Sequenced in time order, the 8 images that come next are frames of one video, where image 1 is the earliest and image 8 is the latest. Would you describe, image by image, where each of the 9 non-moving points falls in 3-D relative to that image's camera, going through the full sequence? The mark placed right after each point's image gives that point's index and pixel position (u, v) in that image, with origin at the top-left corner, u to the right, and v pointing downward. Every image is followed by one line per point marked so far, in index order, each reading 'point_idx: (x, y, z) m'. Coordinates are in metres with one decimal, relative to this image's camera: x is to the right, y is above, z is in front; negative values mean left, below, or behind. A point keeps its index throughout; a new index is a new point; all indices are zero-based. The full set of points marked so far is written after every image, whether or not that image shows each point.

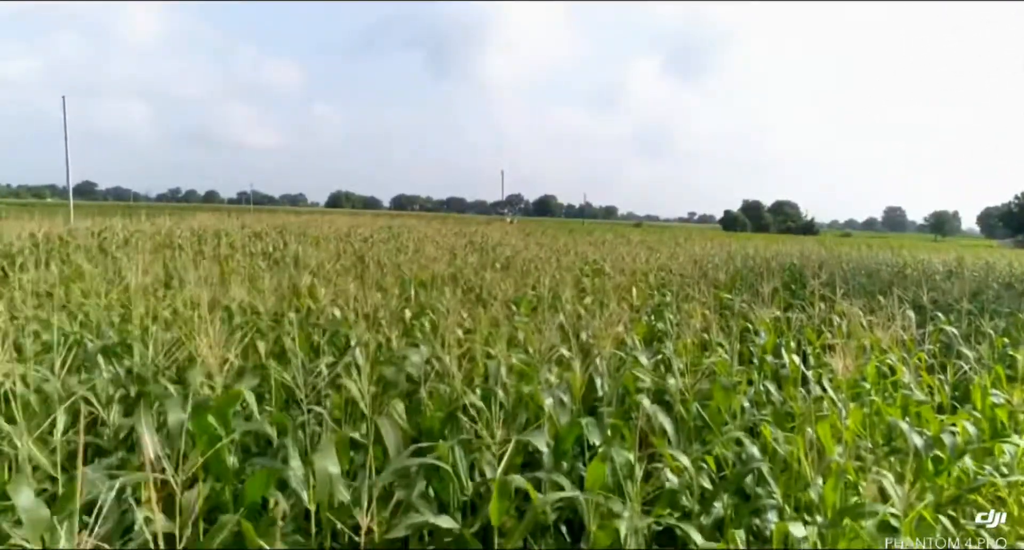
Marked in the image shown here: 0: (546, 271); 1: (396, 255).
0: (+0.3, 0.0, +5.6) m
1: (-1.4, +0.1, +6.4) m
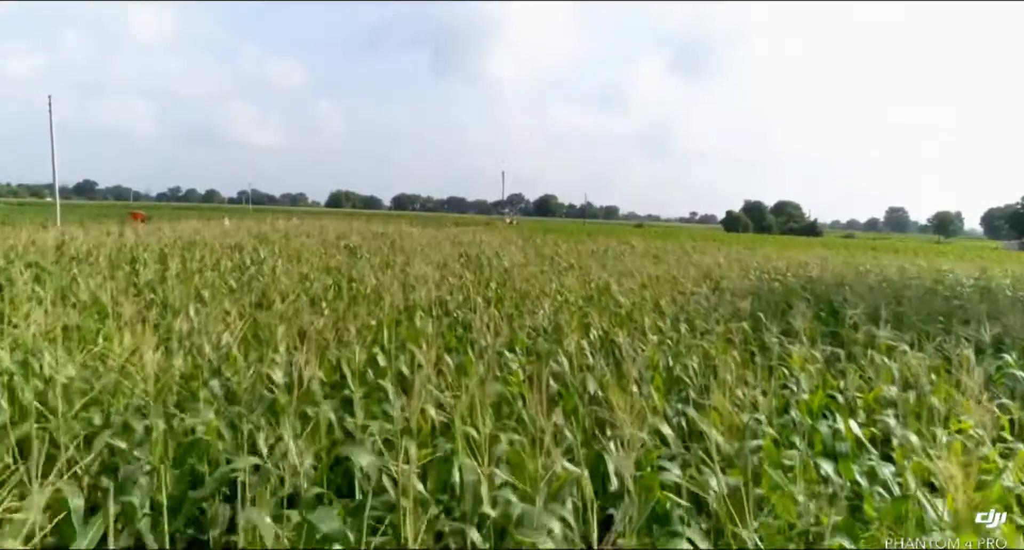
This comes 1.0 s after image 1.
0: (+0.3, -0.2, +5.0) m
1: (-1.4, -0.1, +5.8) m
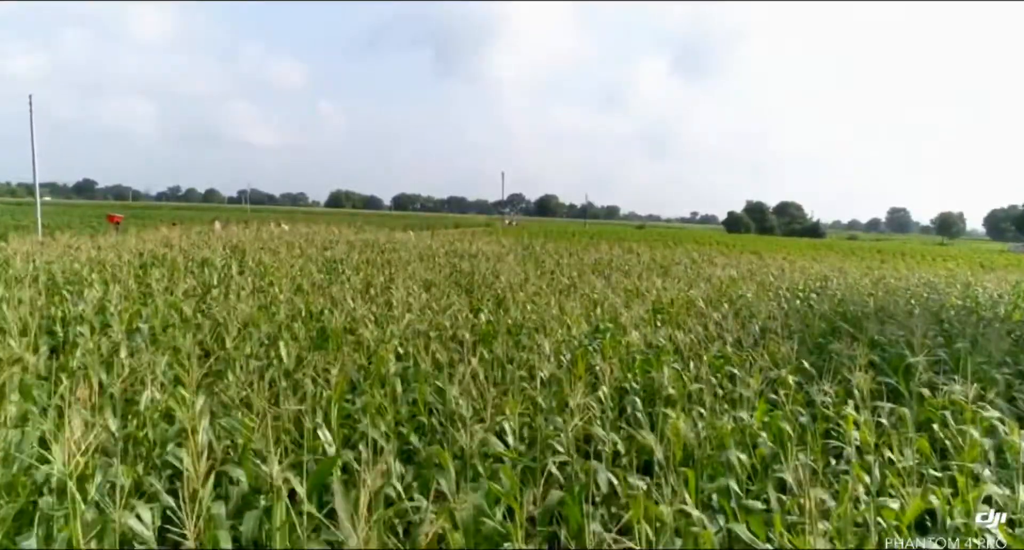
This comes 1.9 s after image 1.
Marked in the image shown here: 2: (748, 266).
0: (+0.2, -0.5, +4.4) m
1: (-1.5, -0.3, +5.1) m
2: (+4.8, +0.1, +11.1) m
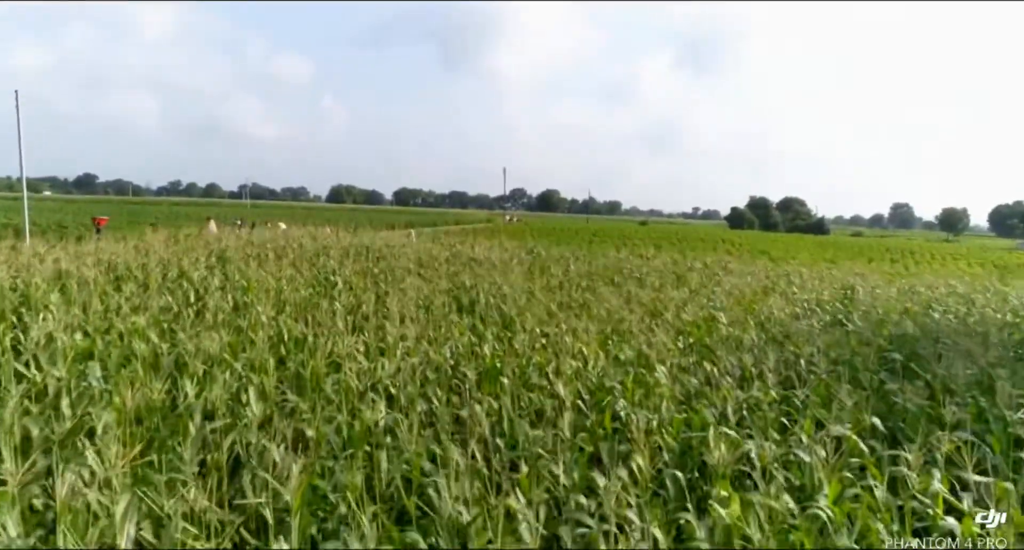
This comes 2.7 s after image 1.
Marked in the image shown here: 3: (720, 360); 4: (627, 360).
0: (+0.3, -0.7, +3.8) m
1: (-1.4, -0.5, +4.6) m
2: (+4.9, 0.0, +10.5) m
3: (+1.6, -0.6, +4.1) m
4: (+0.9, -0.6, +4.1) m
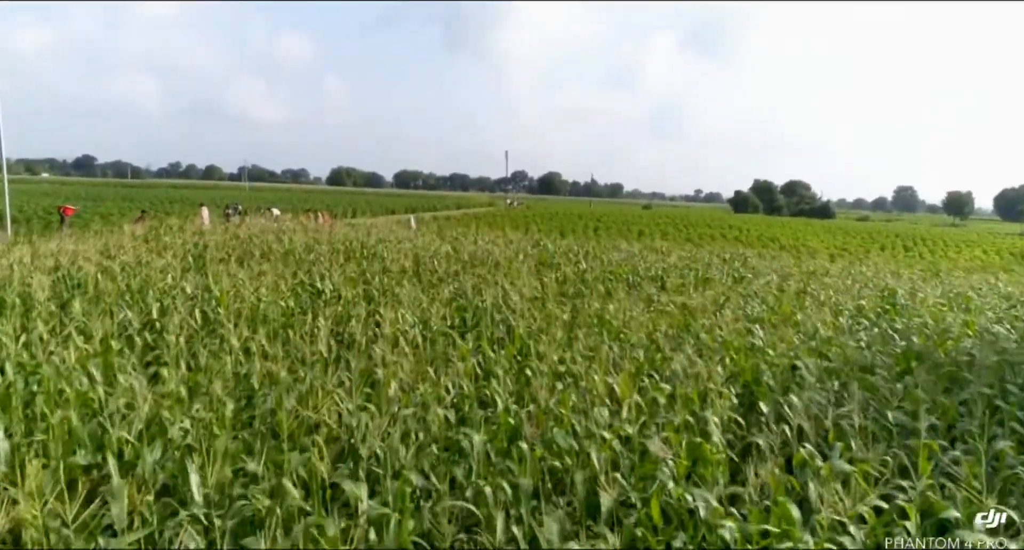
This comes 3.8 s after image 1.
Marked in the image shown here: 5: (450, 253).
0: (+0.4, -0.8, +3.1) m
1: (-1.3, -0.6, +3.9) m
2: (+5.0, 0.0, +9.8) m
3: (+1.7, -0.8, +3.3) m
4: (+1.0, -0.8, +3.3) m
5: (-1.1, +0.4, +9.3) m
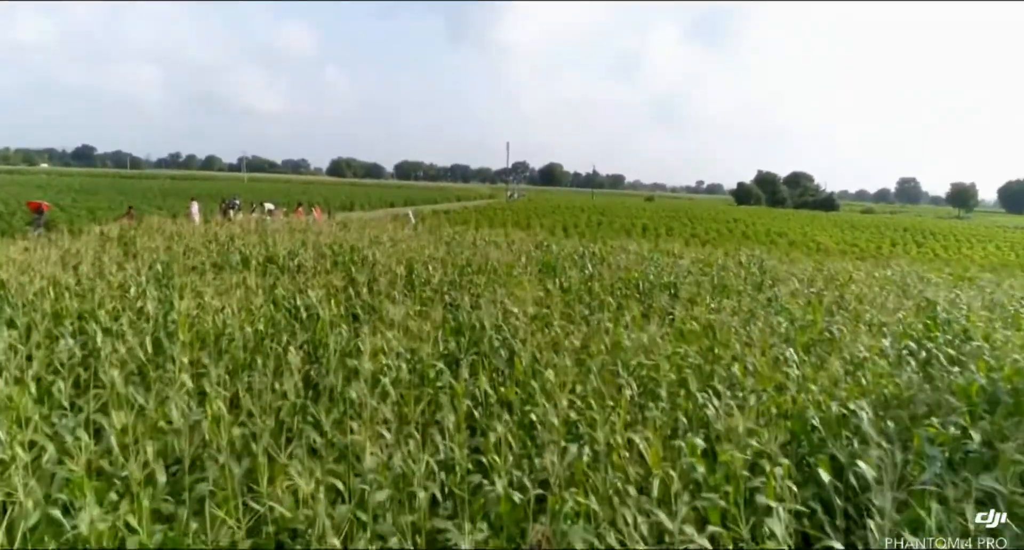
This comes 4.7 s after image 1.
0: (+0.4, -1.0, +2.4) m
1: (-1.3, -0.8, +3.2) m
2: (+5.0, -0.1, +9.1) m
3: (+1.7, -1.0, +2.6) m
4: (+1.0, -1.0, +2.7) m
5: (-1.1, +0.3, +8.7) m
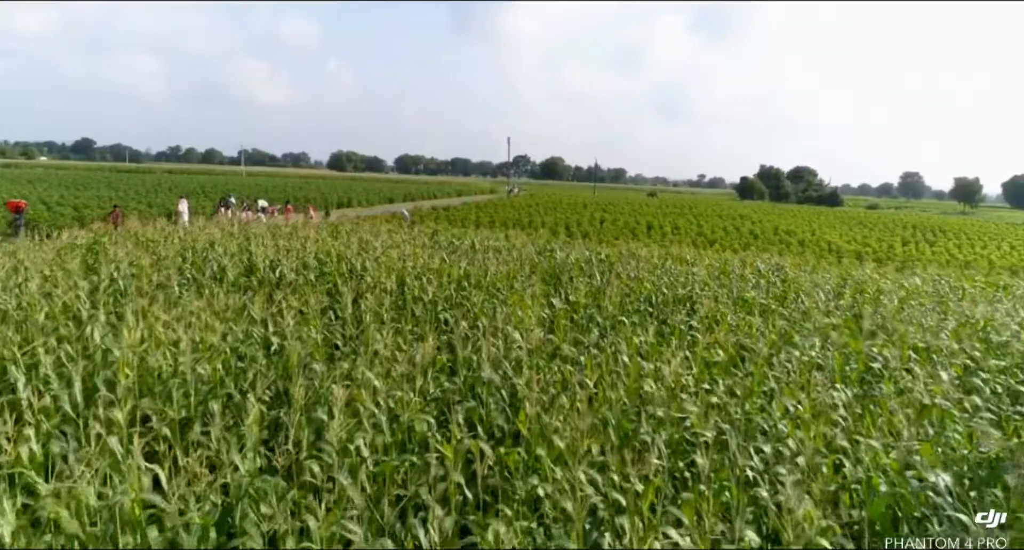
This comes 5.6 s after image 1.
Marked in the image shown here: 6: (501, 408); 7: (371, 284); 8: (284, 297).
0: (+0.4, -1.3, +1.7) m
1: (-1.3, -1.1, +2.5) m
2: (+5.1, -0.3, +8.4) m
3: (+1.7, -1.3, +1.9) m
4: (+1.0, -1.3, +2.0) m
5: (-1.1, +0.1, +7.9) m
6: (-0.1, -0.9, +3.7) m
7: (-1.8, -0.1, +6.8) m
8: (-2.7, -0.2, +6.0) m
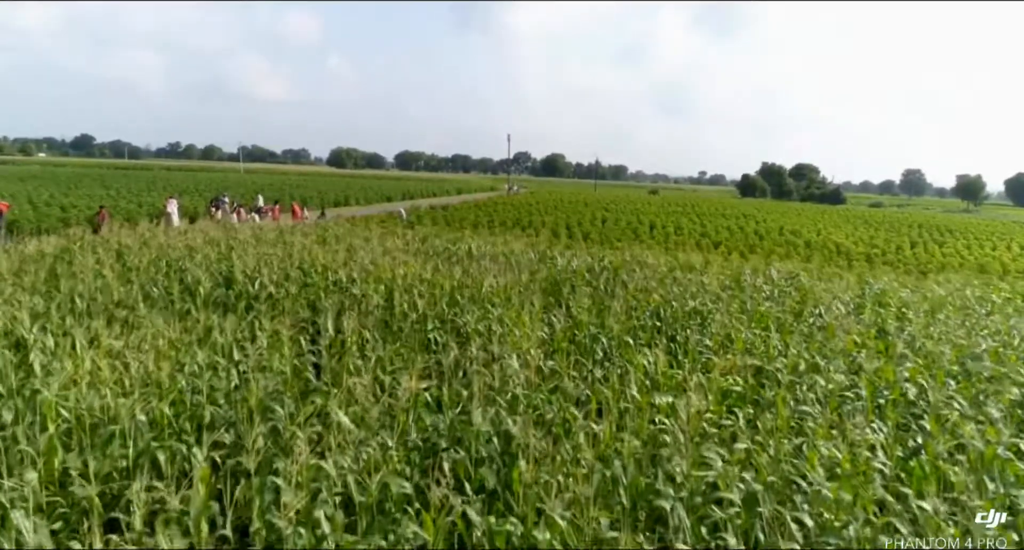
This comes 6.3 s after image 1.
0: (+0.4, -1.5, +1.1) m
1: (-1.3, -1.3, +1.9) m
2: (+5.0, -0.4, +7.8) m
3: (+1.7, -1.5, +1.4) m
4: (+1.0, -1.5, +1.4) m
5: (-1.1, -0.1, +7.4) m
6: (-0.1, -1.1, +3.1) m
7: (-1.9, -0.3, +6.2) m
8: (-2.7, -0.4, +5.5) m
